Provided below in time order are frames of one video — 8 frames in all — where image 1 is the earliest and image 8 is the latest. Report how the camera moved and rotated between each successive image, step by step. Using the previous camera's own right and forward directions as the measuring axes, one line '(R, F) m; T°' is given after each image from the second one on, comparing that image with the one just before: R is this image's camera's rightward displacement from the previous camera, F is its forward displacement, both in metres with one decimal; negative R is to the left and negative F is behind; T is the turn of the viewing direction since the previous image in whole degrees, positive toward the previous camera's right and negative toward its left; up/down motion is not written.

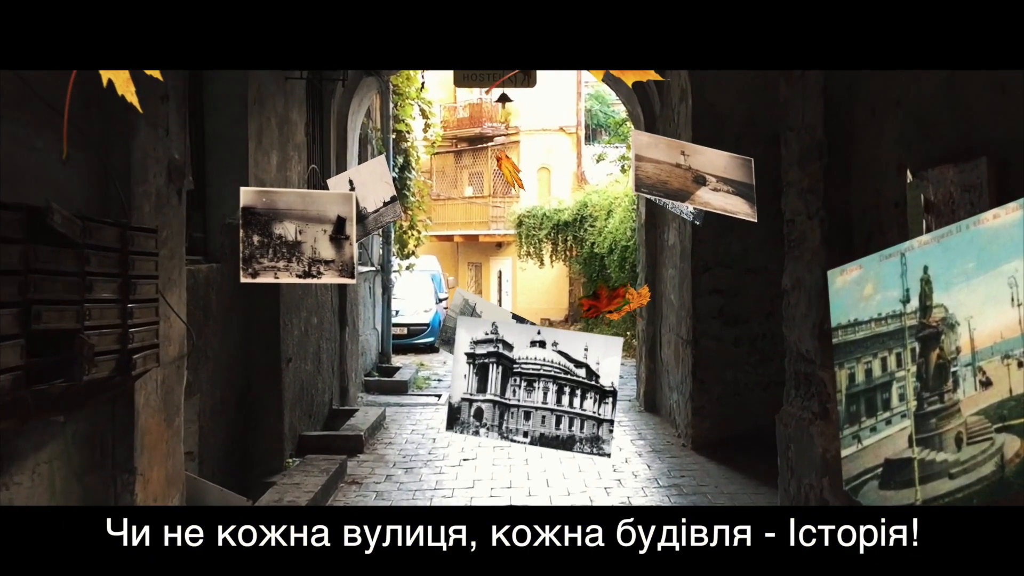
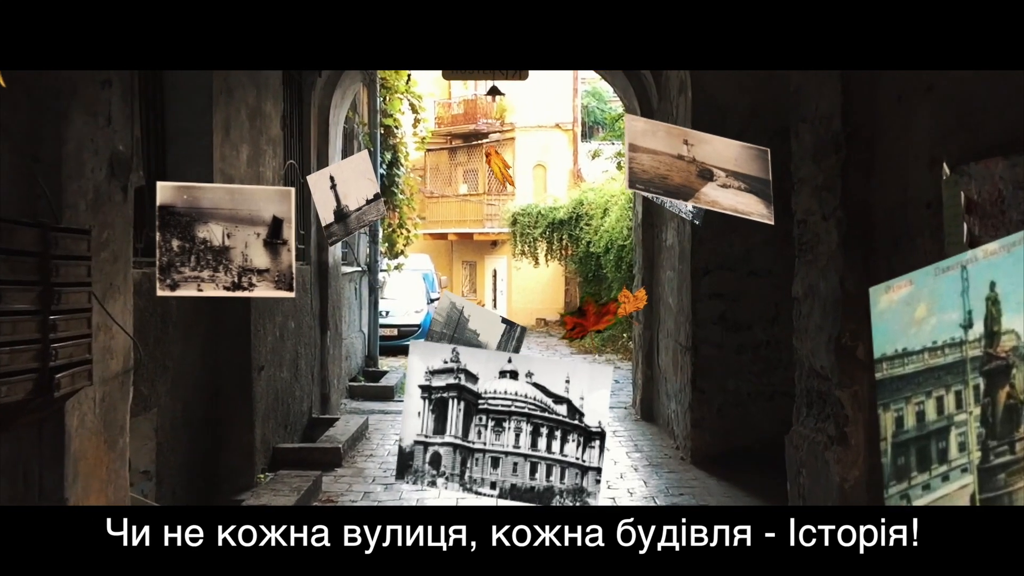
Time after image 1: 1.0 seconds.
(+0.1, +0.3) m; 0°
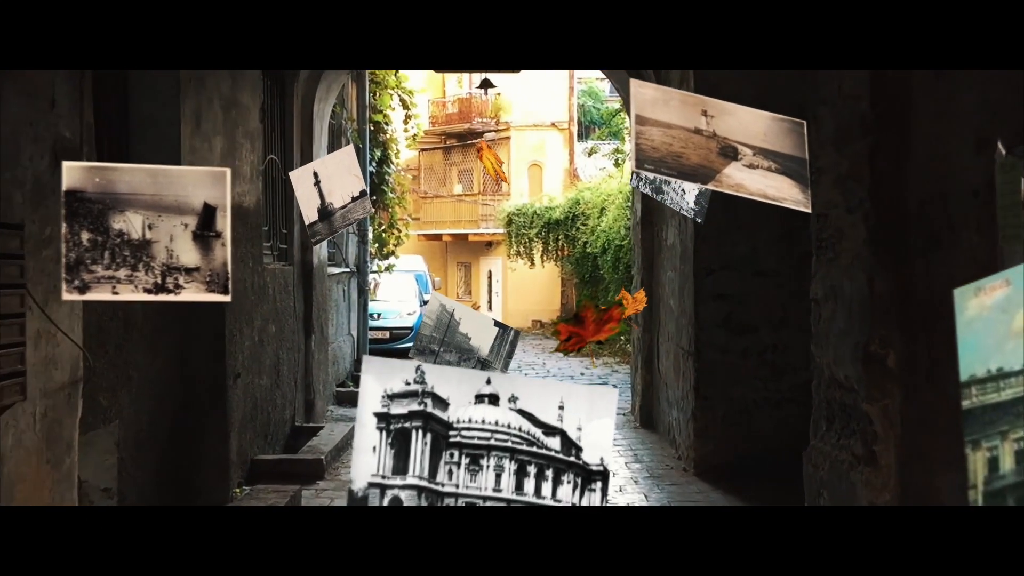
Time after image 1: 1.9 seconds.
(0.0, +0.3) m; 0°
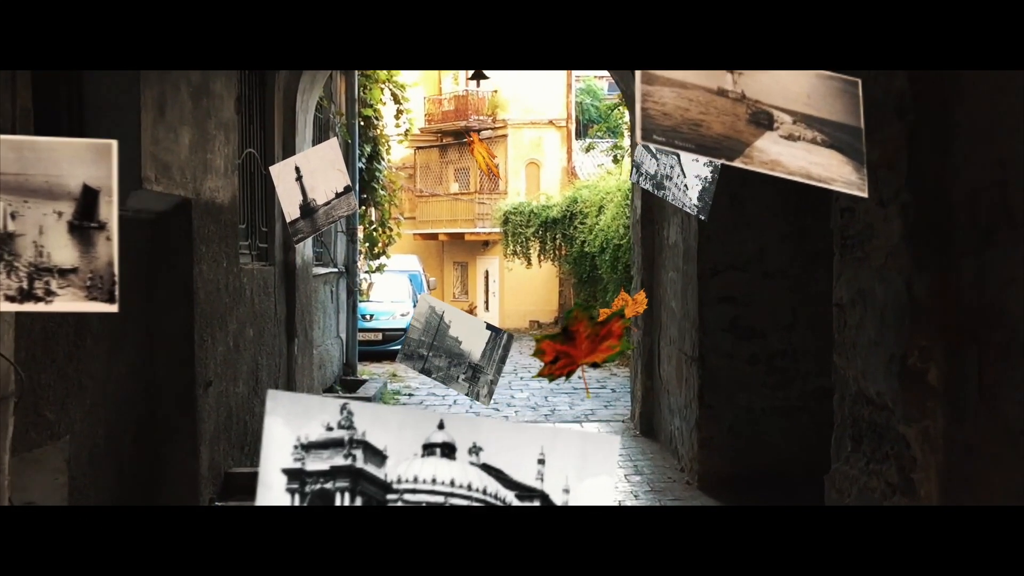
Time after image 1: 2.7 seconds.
(0.0, +0.3) m; 0°
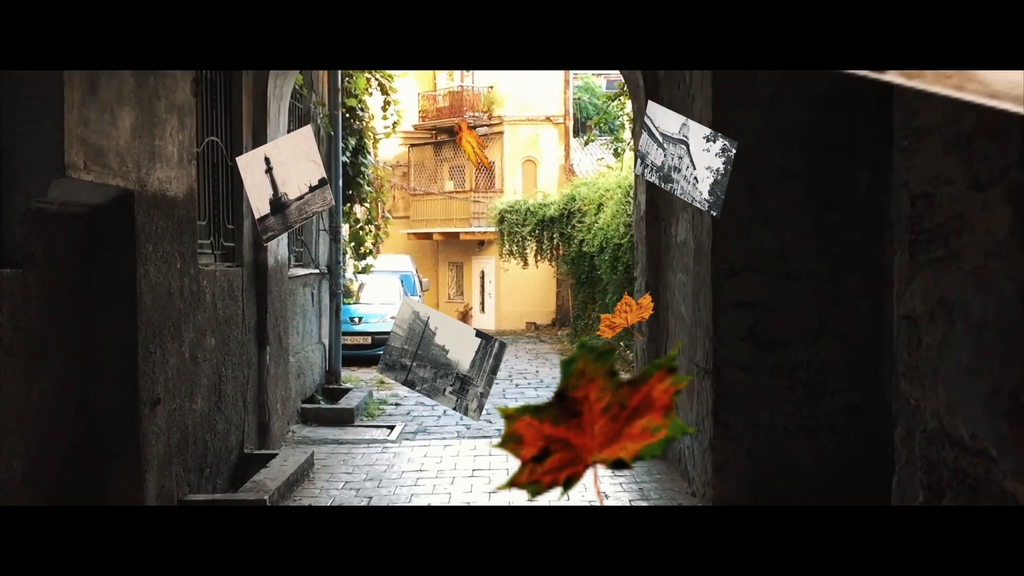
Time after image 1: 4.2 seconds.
(0.0, +0.5) m; 0°
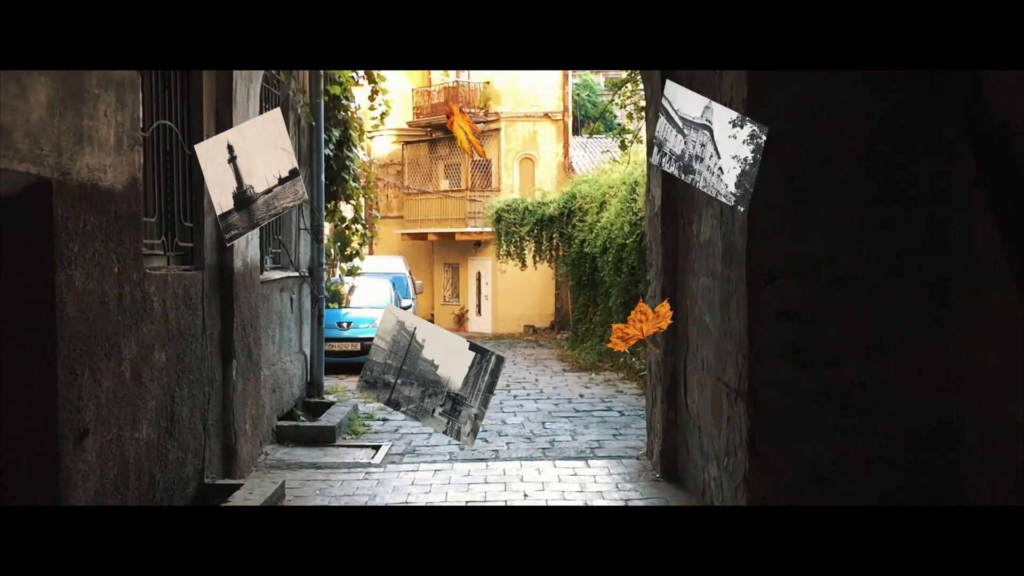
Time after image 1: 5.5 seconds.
(0.0, +0.6) m; 0°
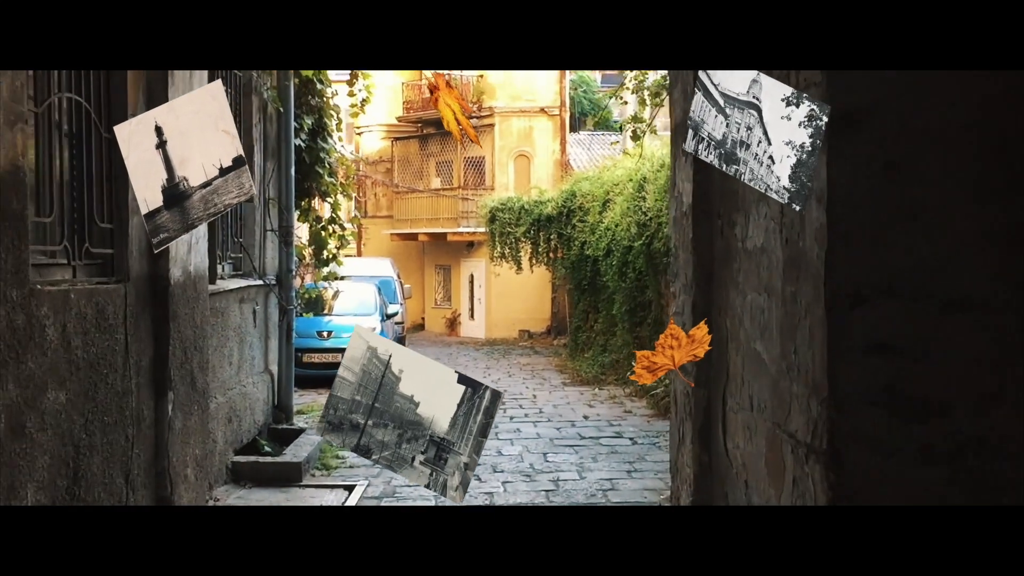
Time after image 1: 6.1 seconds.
(0.0, +0.8) m; 0°
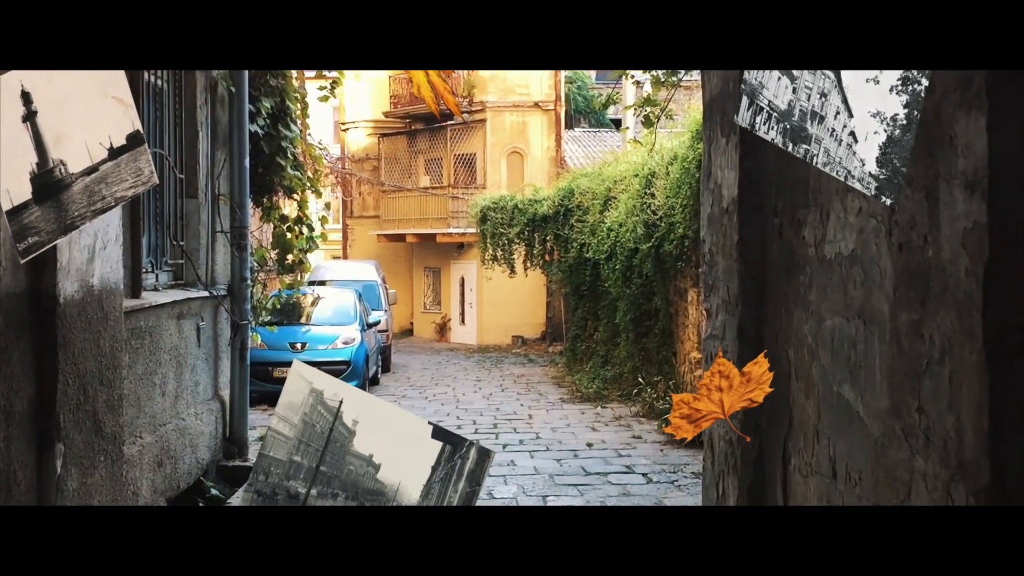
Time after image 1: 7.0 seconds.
(0.0, +0.8) m; 0°
